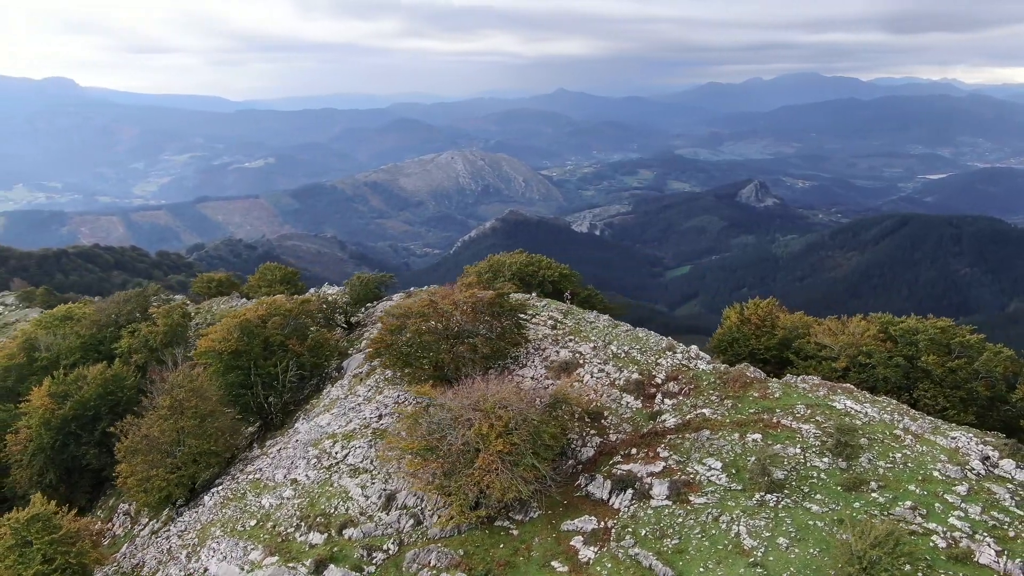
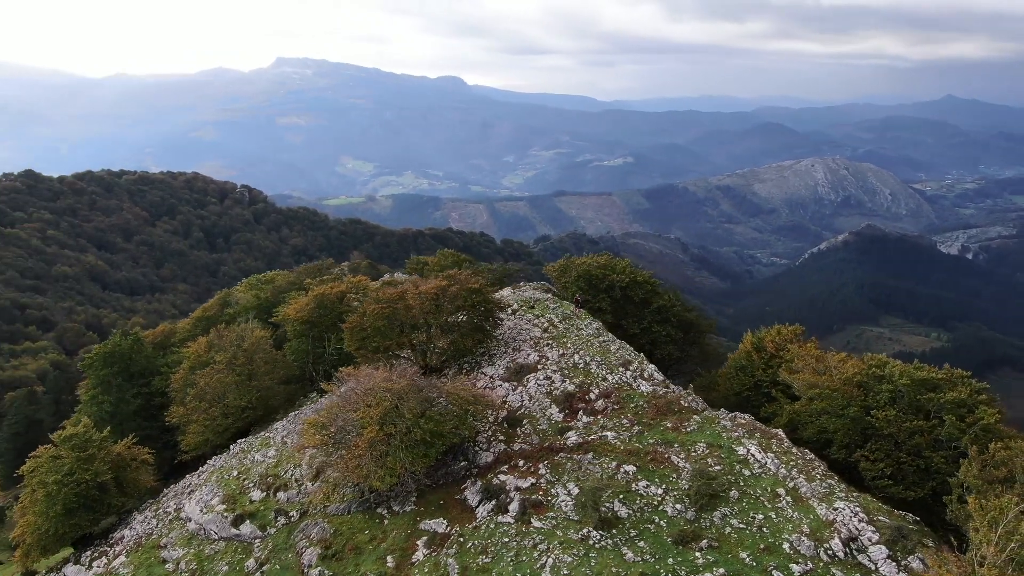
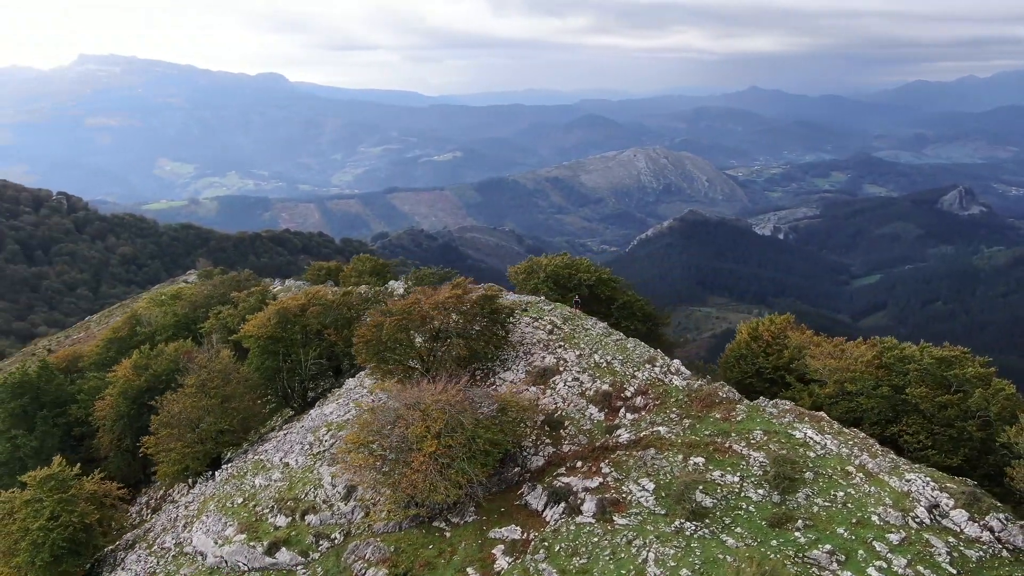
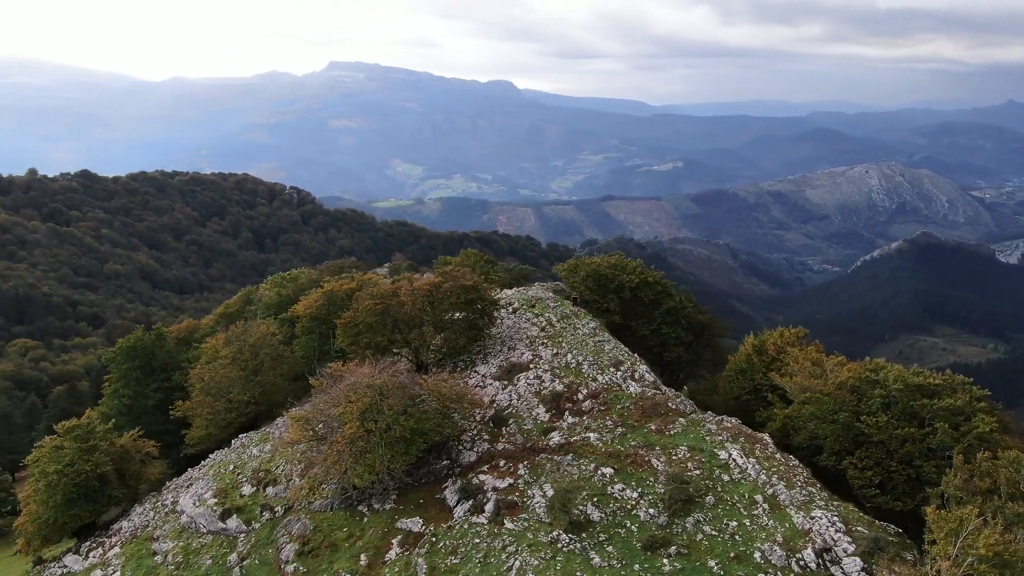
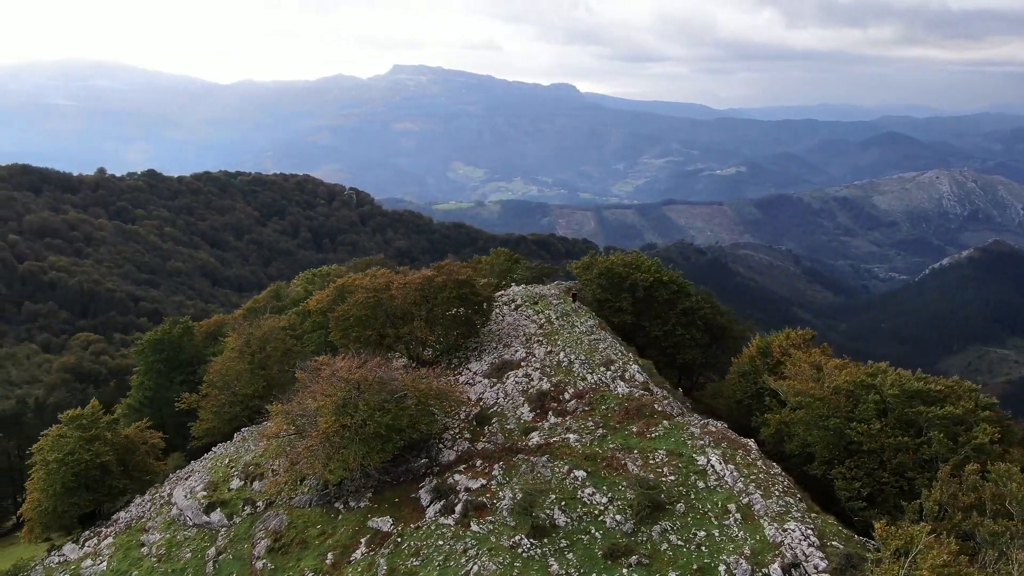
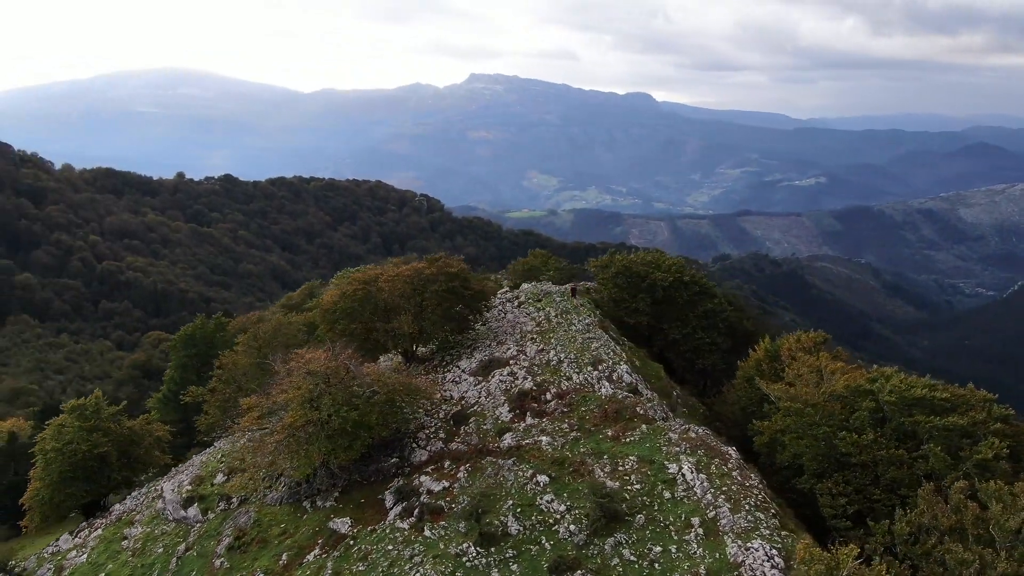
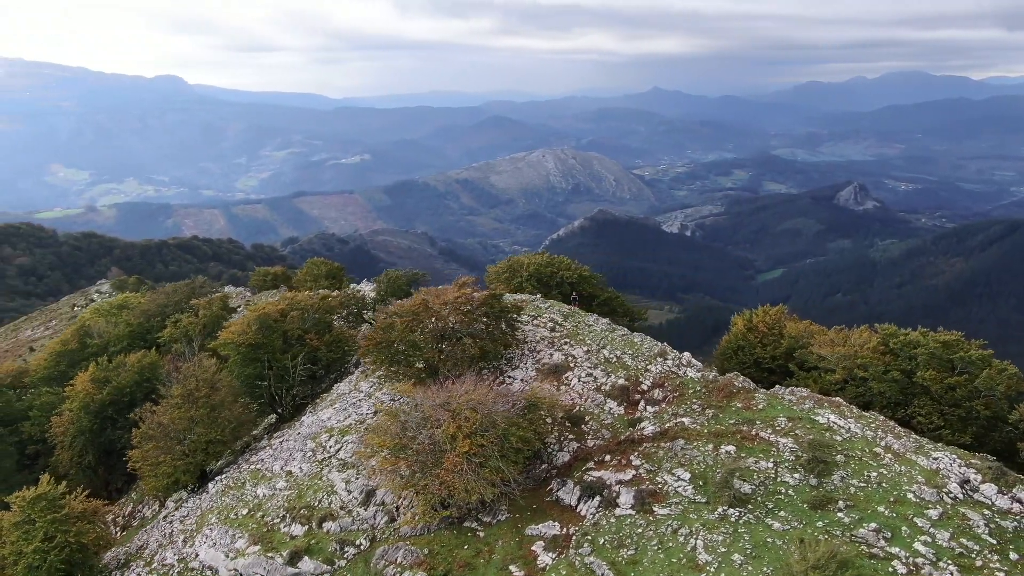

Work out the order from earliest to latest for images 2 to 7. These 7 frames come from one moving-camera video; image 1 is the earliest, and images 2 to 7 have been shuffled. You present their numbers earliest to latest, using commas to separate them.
7, 3, 2, 4, 5, 6
